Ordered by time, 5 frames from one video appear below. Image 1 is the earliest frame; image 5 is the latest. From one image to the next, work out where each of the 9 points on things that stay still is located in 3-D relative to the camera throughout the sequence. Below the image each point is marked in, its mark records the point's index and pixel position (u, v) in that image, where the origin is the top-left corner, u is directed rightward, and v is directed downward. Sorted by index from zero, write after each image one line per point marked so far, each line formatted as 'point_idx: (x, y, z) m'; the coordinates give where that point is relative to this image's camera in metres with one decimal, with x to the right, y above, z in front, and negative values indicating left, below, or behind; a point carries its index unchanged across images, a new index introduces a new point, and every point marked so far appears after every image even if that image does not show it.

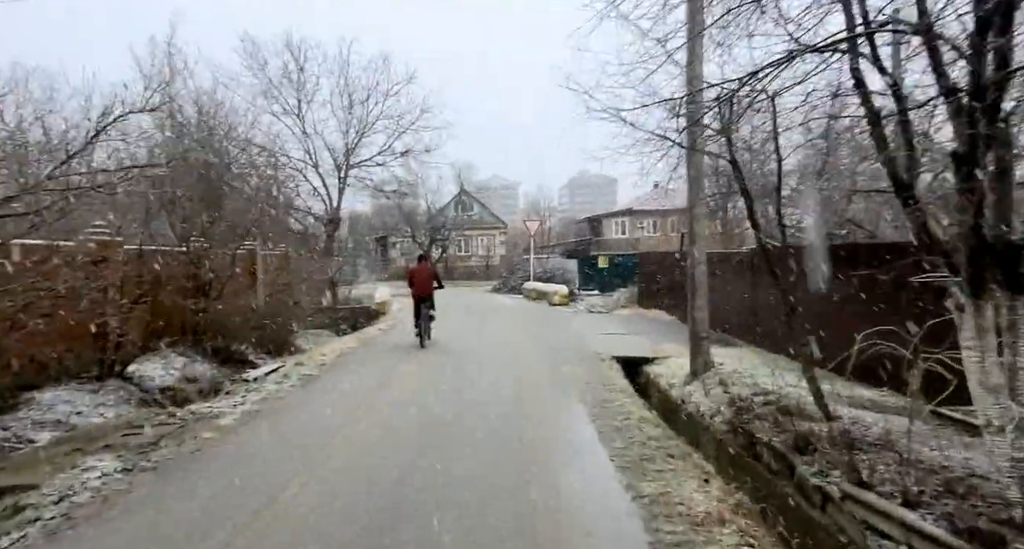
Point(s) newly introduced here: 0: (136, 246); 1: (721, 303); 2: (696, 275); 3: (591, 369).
0: (-4.9, +0.4, +7.3) m
1: (+4.3, -0.7, +10.6) m
2: (+2.5, 0.0, +7.6) m
3: (+1.3, -1.4, +9.1) m
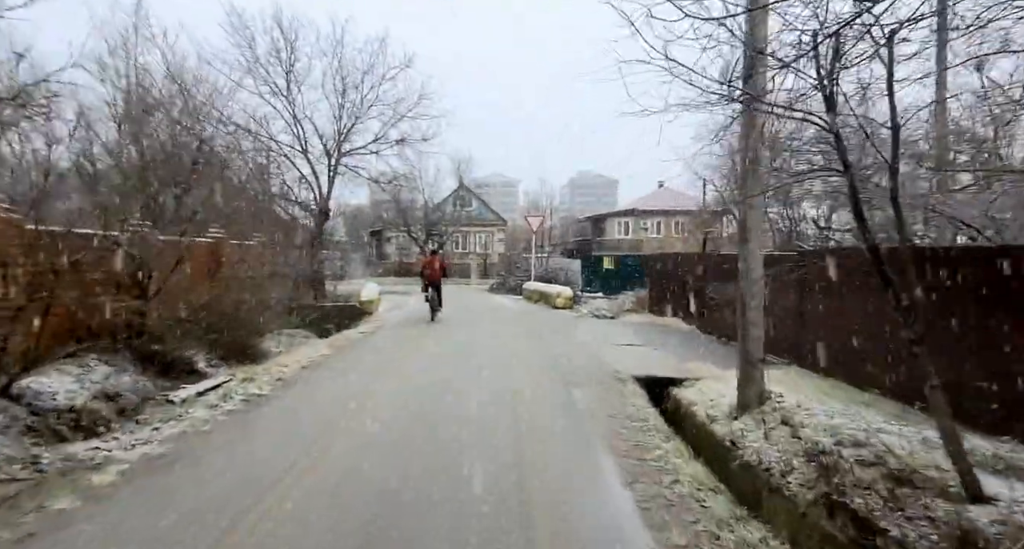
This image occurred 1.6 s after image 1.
0: (-4.8, +0.5, +5.7) m
1: (+4.3, -0.8, +9.0) m
2: (+2.5, -0.1, +6.0) m
3: (+1.3, -1.5, +7.5) m
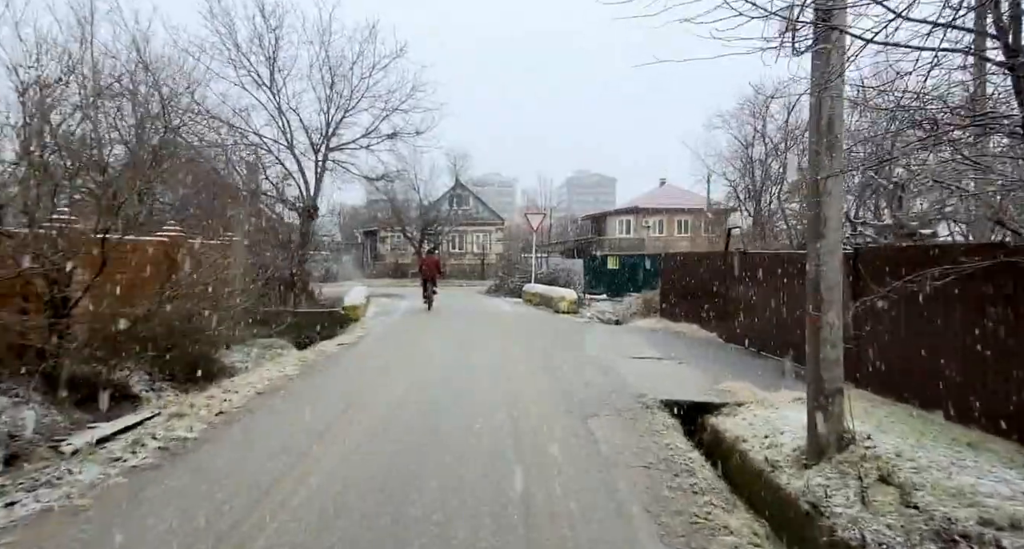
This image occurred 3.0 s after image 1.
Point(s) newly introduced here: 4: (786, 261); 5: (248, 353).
0: (-4.8, +0.4, +4.3) m
1: (+4.3, -0.8, +7.6) m
2: (+2.5, -0.1, +4.6) m
3: (+1.3, -1.5, +6.1) m
4: (+4.7, +0.2, +9.8) m
5: (-5.2, -1.5, +11.1) m
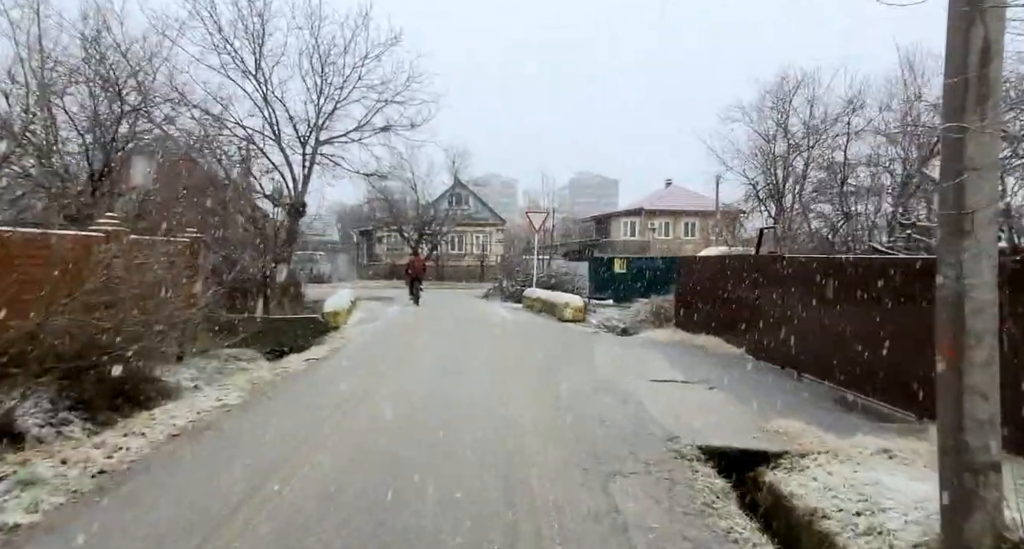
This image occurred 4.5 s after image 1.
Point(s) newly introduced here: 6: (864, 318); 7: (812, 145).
0: (-4.9, +0.4, +2.8) m
1: (+4.3, -0.9, +6.1) m
2: (+2.5, -0.2, +3.1) m
3: (+1.2, -1.6, +4.6) m
4: (+4.7, +0.1, +8.3) m
5: (-5.2, -1.6, +9.6) m
6: (+4.6, -0.6, +7.5) m
7: (+10.1, +4.4, +19.1) m
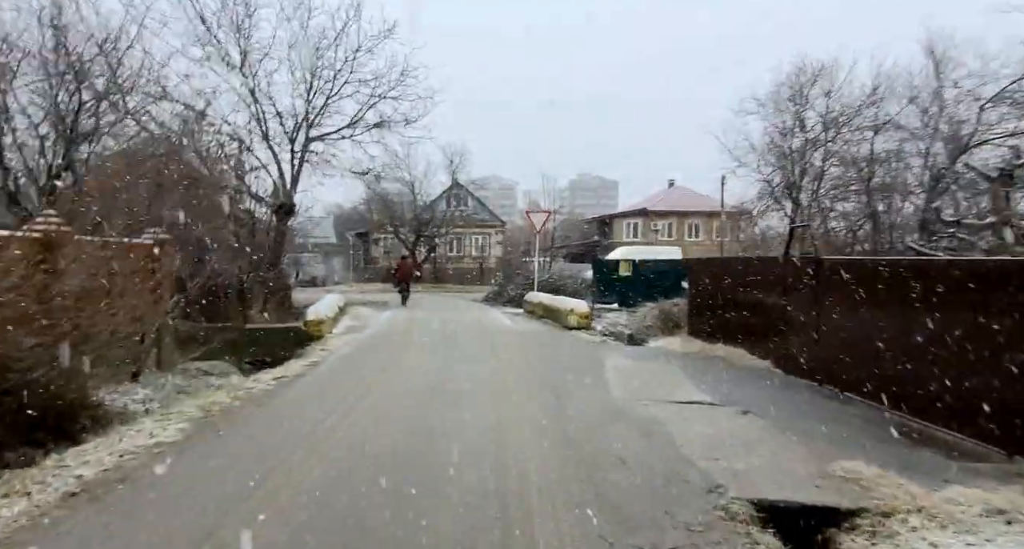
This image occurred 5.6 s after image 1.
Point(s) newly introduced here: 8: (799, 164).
0: (-4.8, +0.3, +1.7) m
1: (+4.3, -1.0, +5.0) m
2: (+2.5, -0.2, +2.0) m
3: (+1.2, -1.6, +3.5) m
4: (+4.7, 0.0, +7.2) m
5: (-5.2, -1.6, +8.5) m
6: (+4.6, -0.6, +6.4) m
7: (+10.1, +4.3, +18.0) m
8: (+9.3, +3.6, +18.5) m
